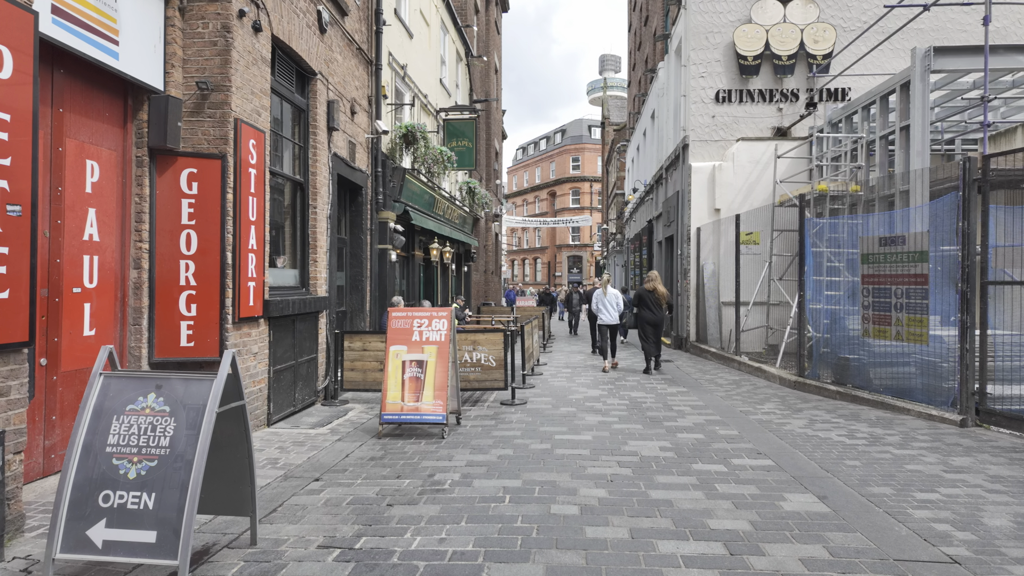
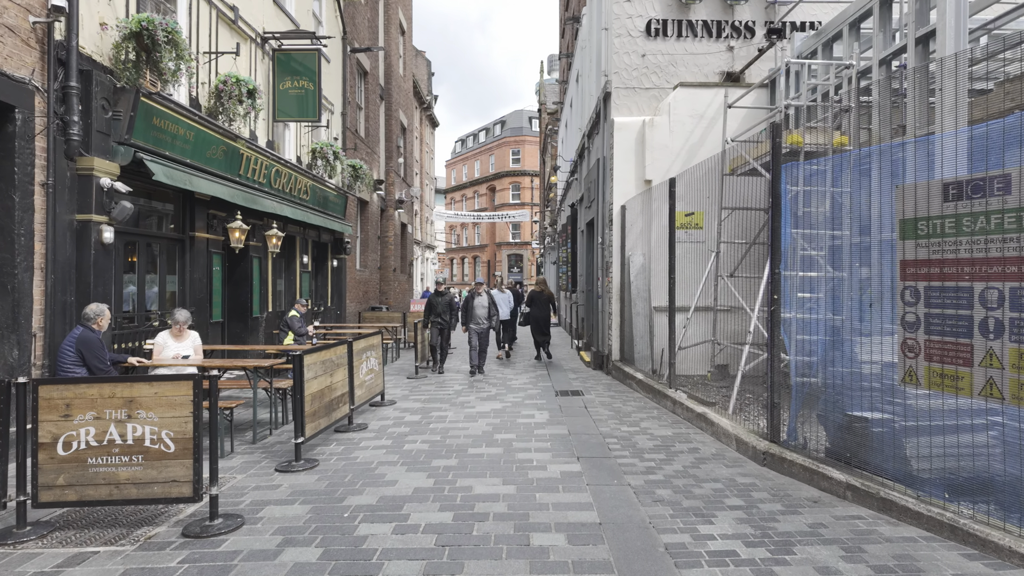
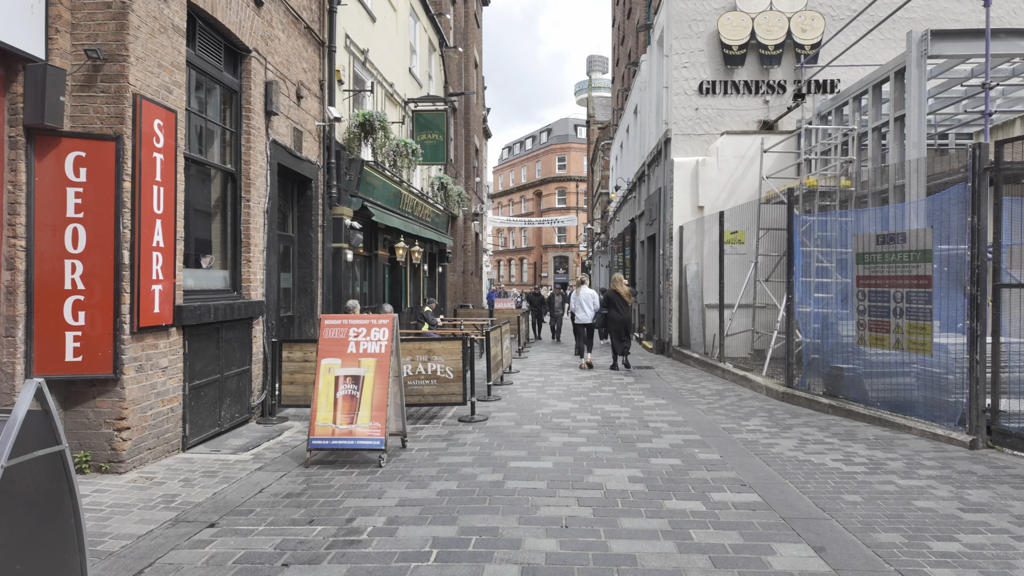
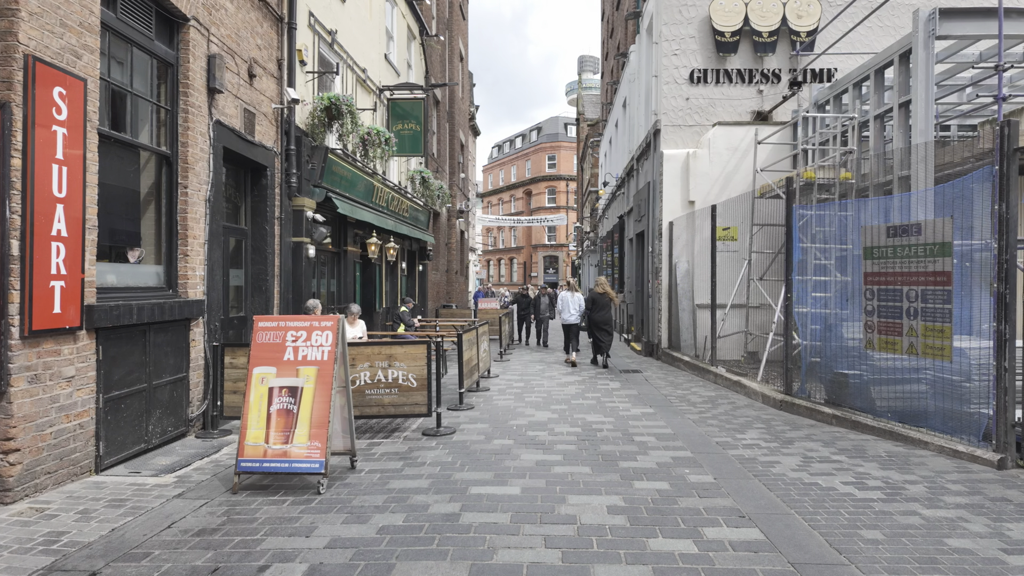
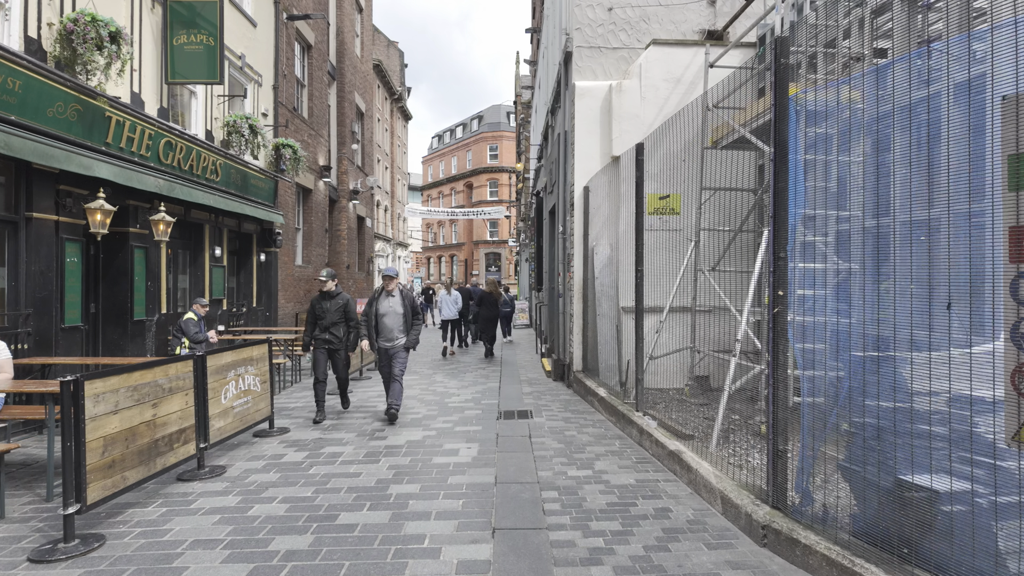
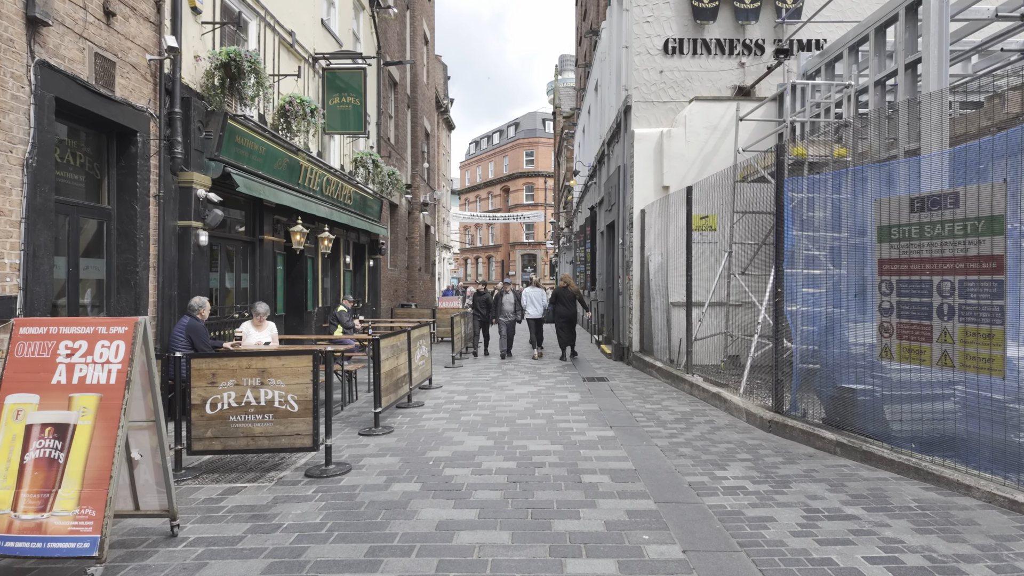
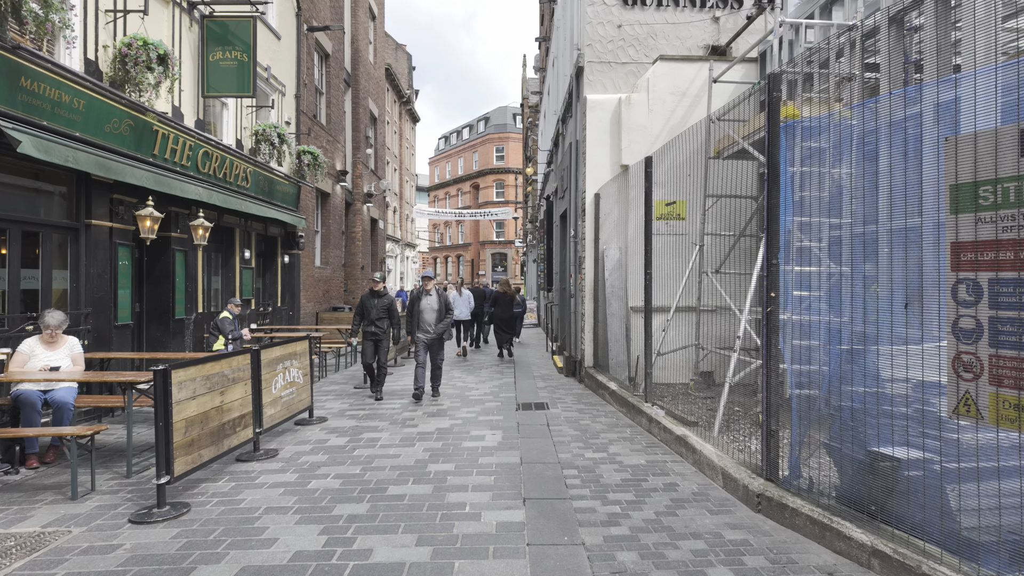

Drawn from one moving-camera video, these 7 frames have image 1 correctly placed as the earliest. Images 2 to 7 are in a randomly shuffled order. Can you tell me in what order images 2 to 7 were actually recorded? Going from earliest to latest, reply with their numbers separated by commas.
3, 4, 6, 2, 7, 5
